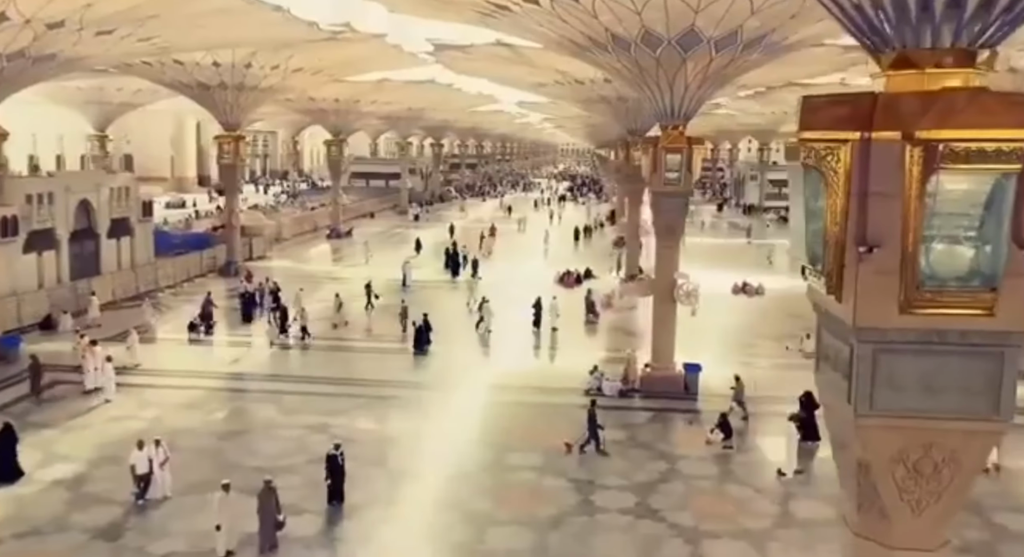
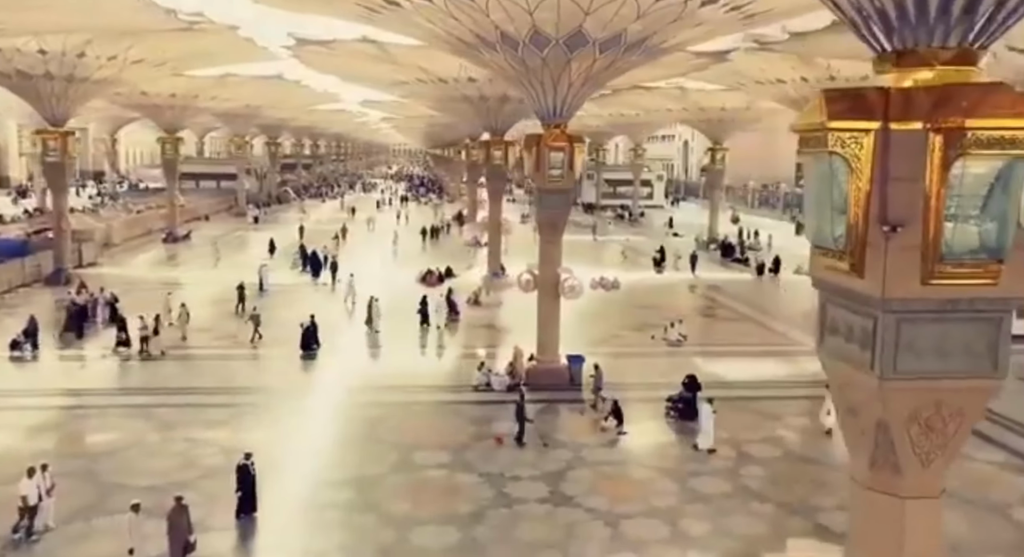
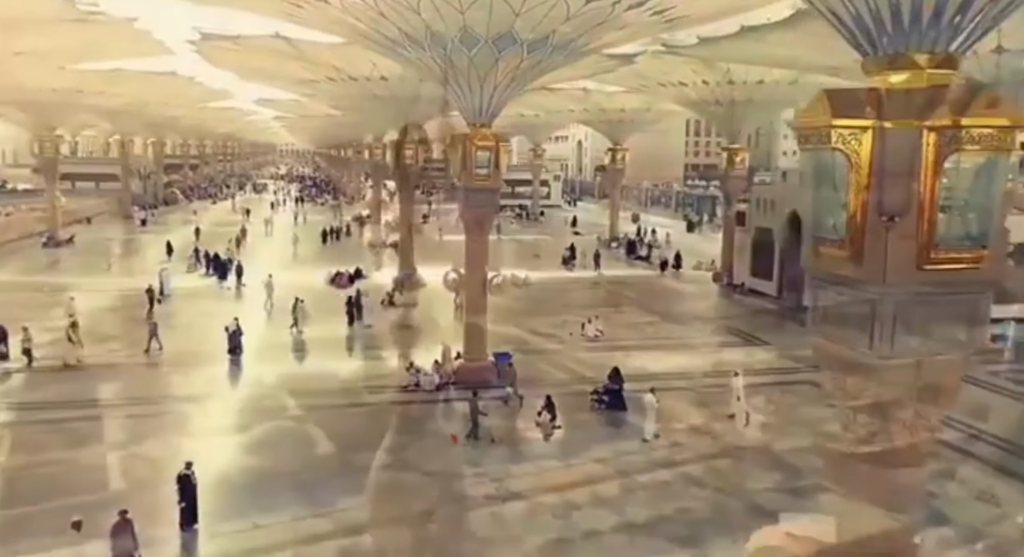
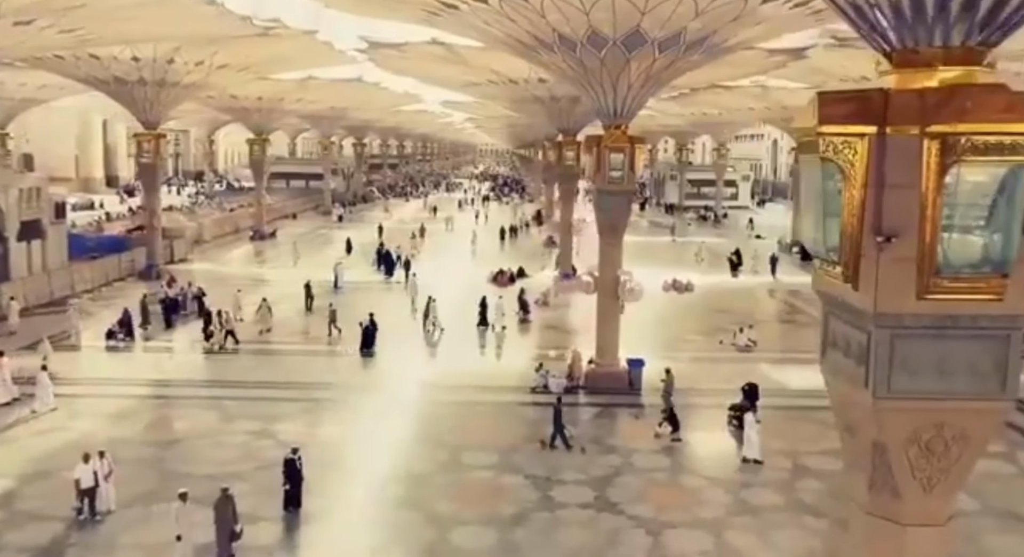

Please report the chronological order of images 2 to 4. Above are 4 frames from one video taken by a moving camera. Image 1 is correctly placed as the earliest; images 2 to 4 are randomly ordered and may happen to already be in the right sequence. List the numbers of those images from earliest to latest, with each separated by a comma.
4, 2, 3
